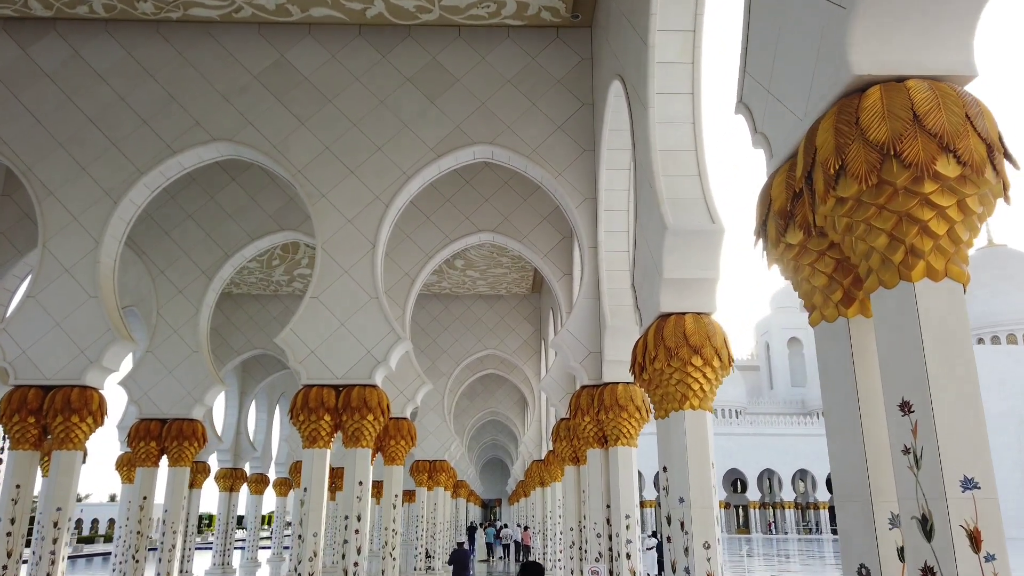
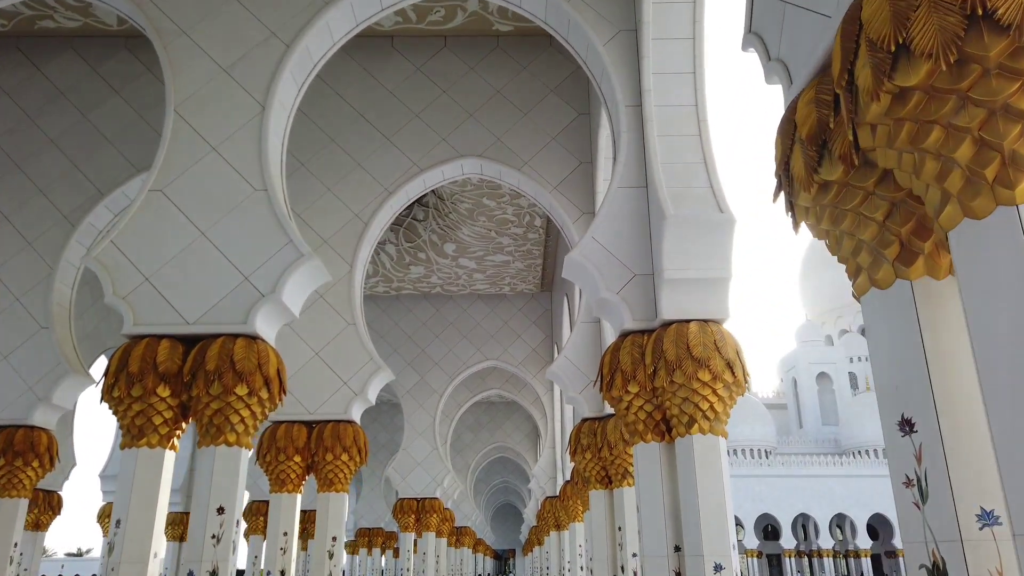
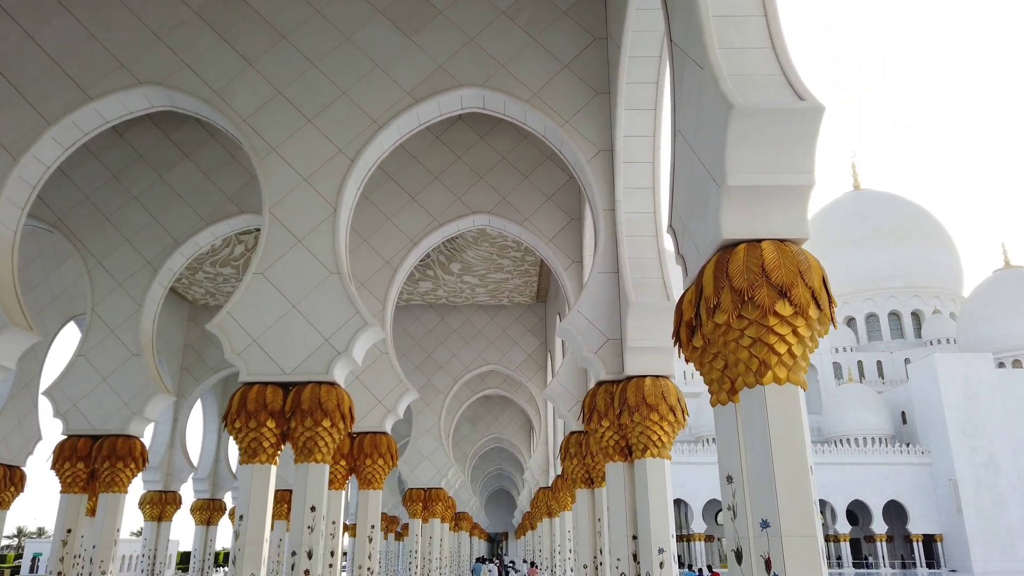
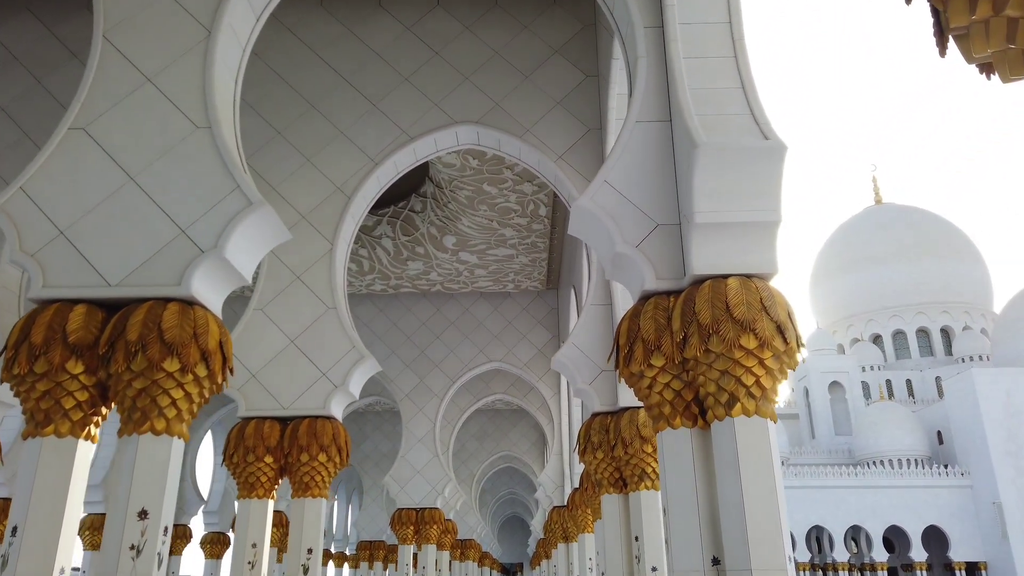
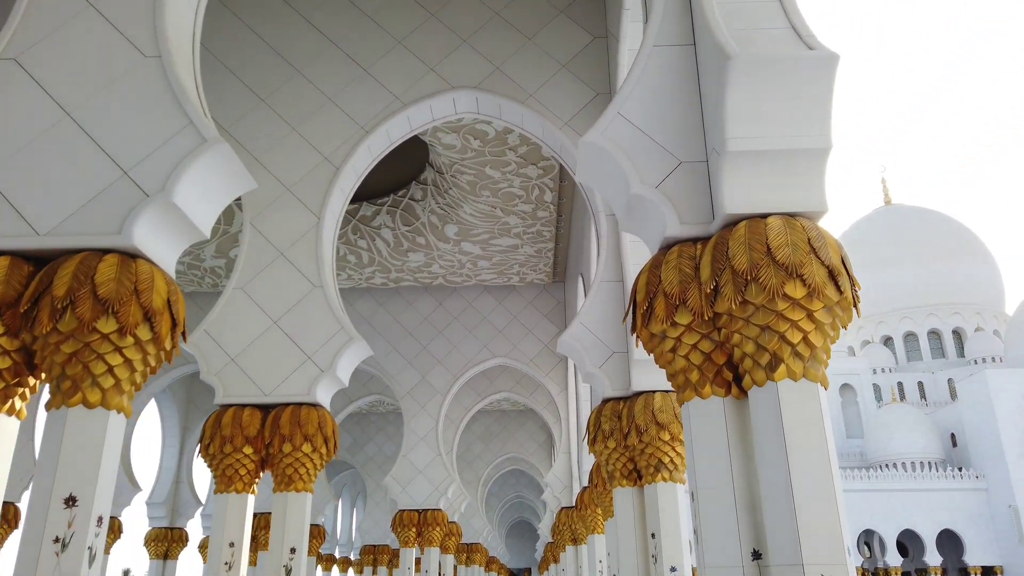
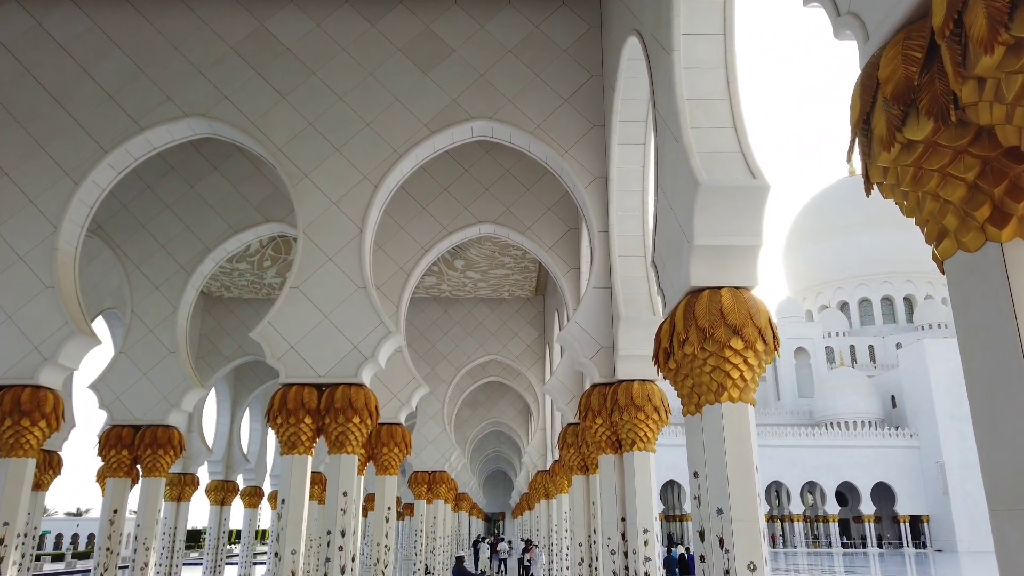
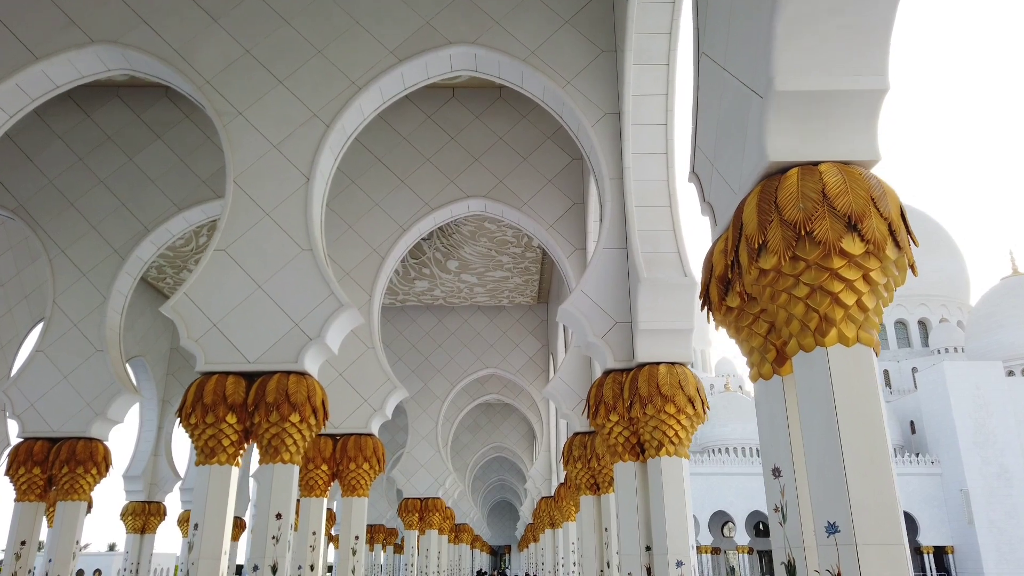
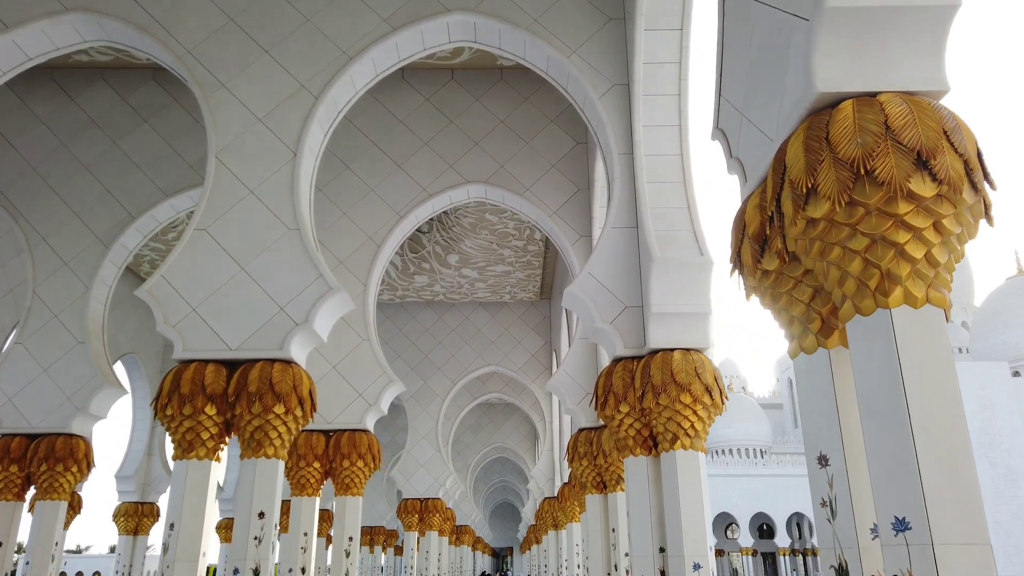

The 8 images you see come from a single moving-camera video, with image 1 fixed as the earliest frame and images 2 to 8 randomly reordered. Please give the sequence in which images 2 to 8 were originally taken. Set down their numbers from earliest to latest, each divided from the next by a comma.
6, 3, 7, 8, 2, 4, 5
